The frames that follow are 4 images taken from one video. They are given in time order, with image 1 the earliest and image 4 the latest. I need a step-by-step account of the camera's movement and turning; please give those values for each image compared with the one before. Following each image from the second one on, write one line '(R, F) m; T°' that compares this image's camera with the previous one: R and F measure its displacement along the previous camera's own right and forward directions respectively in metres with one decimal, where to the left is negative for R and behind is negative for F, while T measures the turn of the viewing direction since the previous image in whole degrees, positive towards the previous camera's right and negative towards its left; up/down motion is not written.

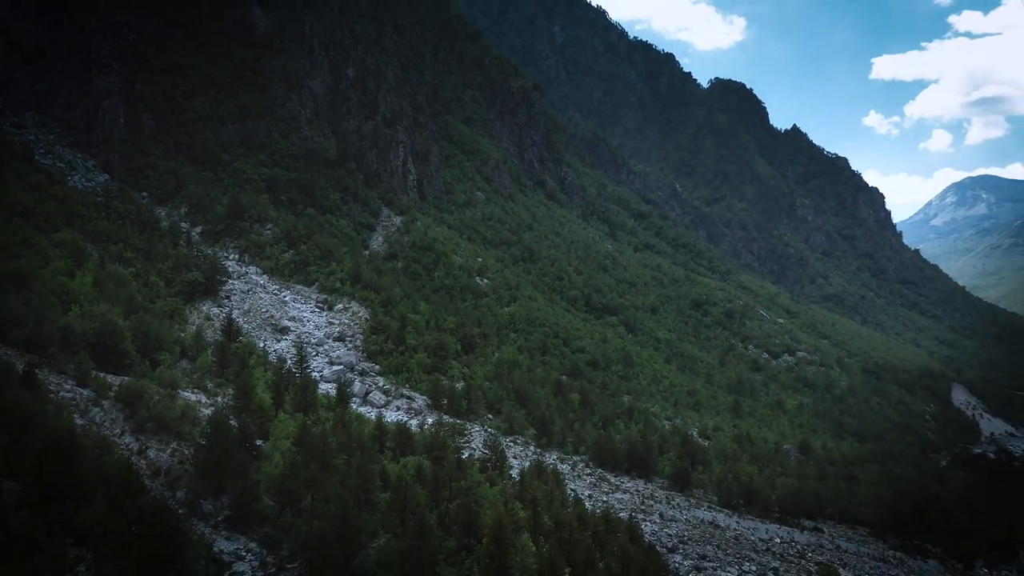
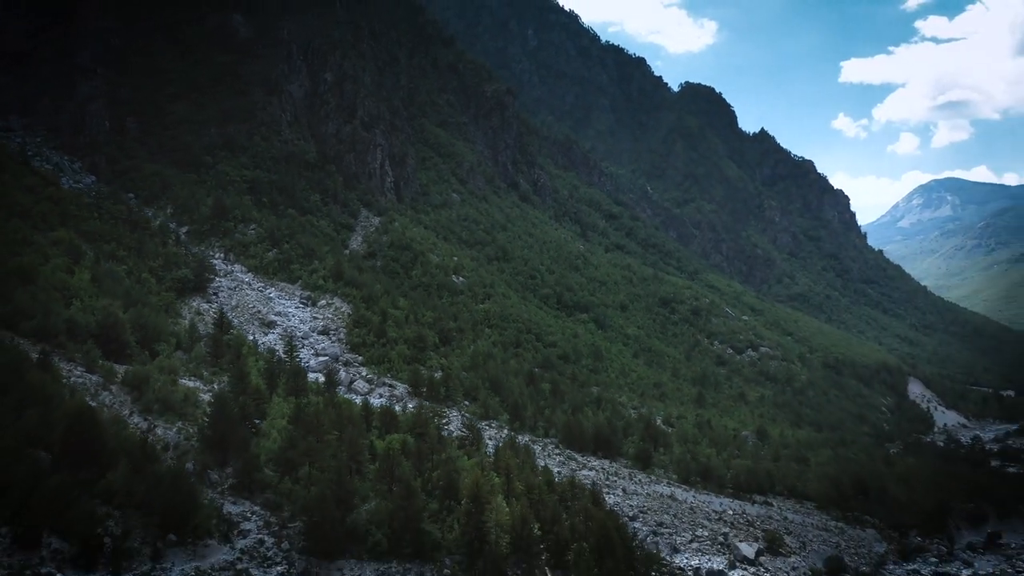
(-0.1, -3.7) m; +2°
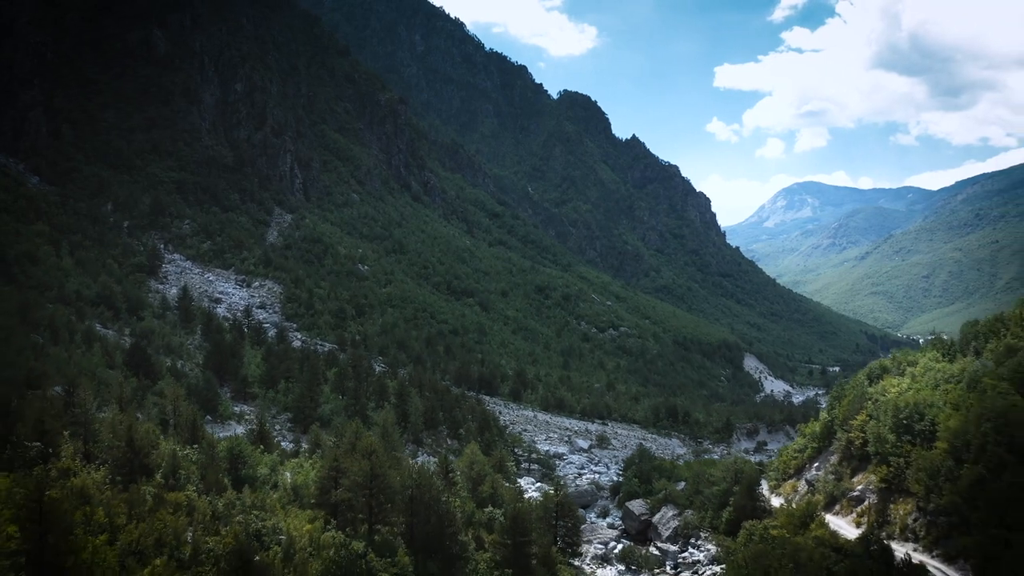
(-1.5, -17.2) m; +8°
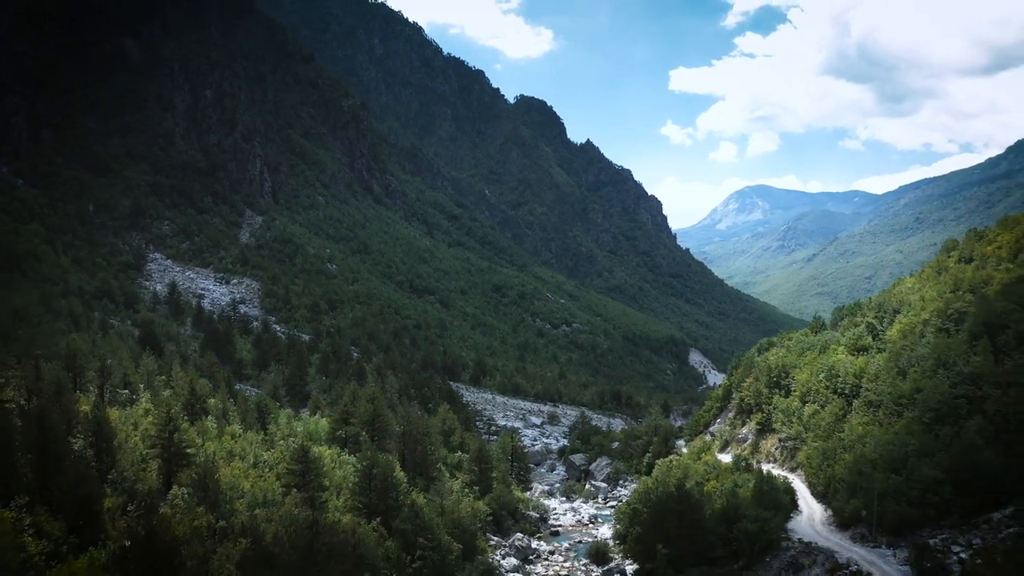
(-0.4, -7.9) m; +3°
